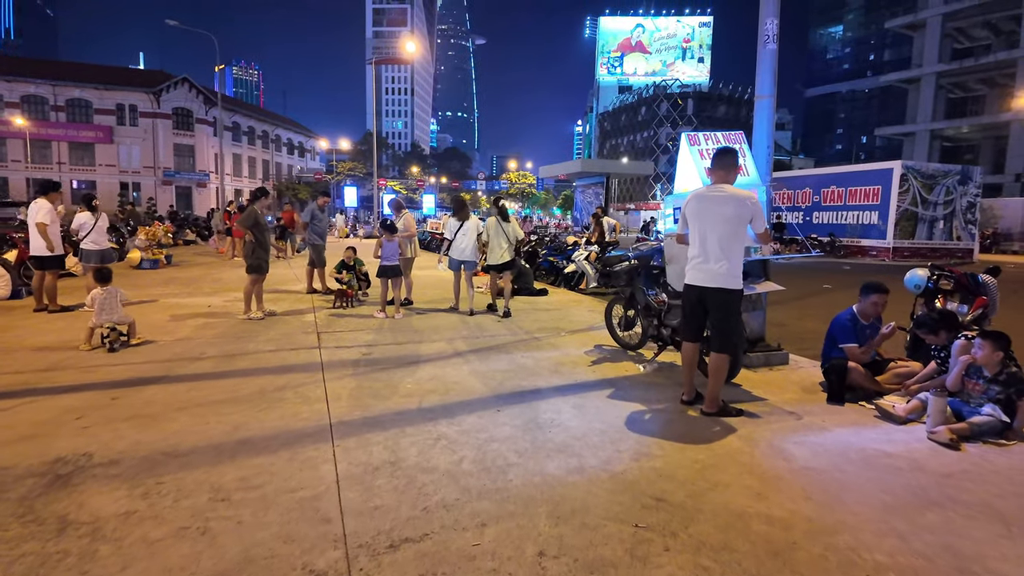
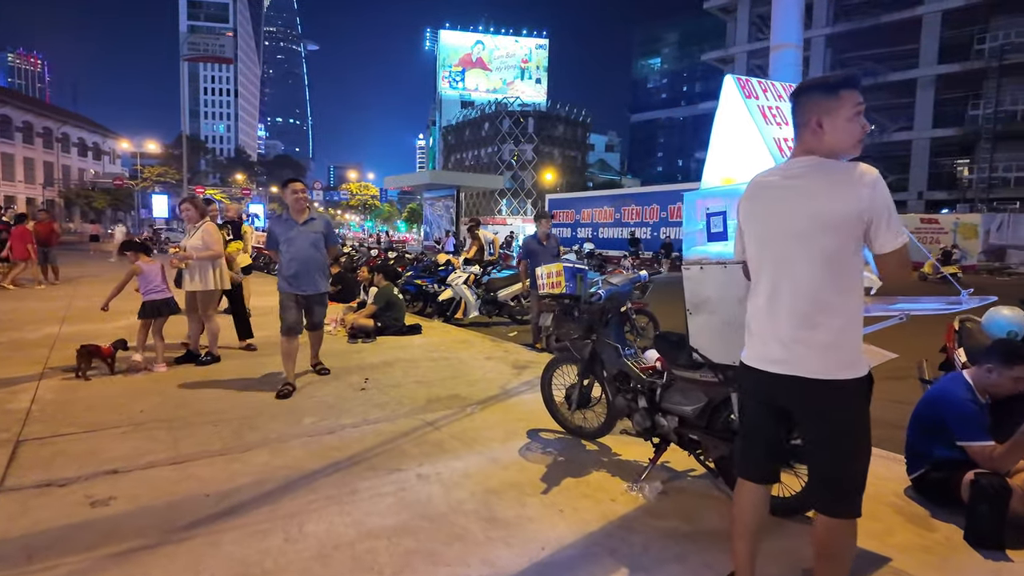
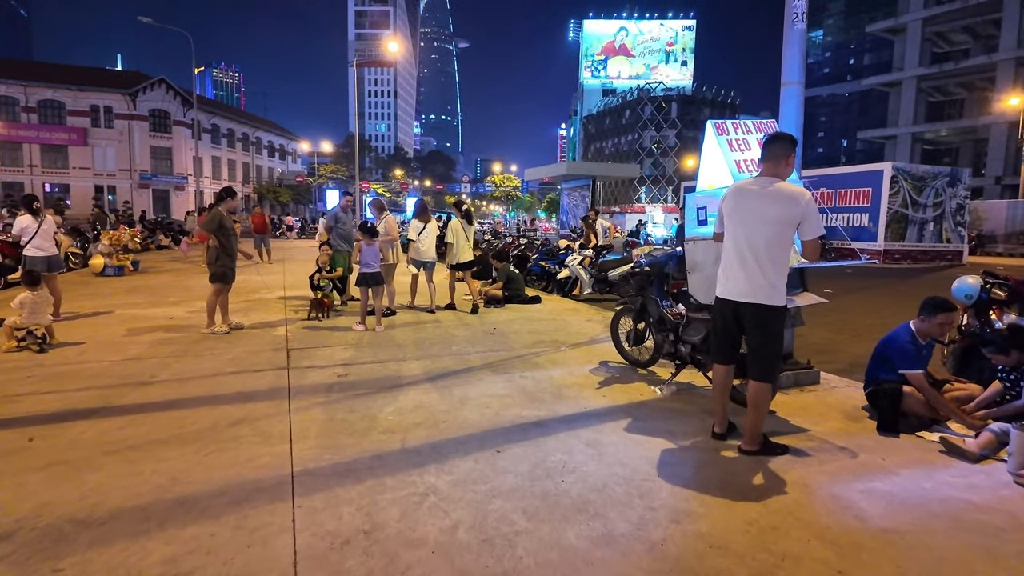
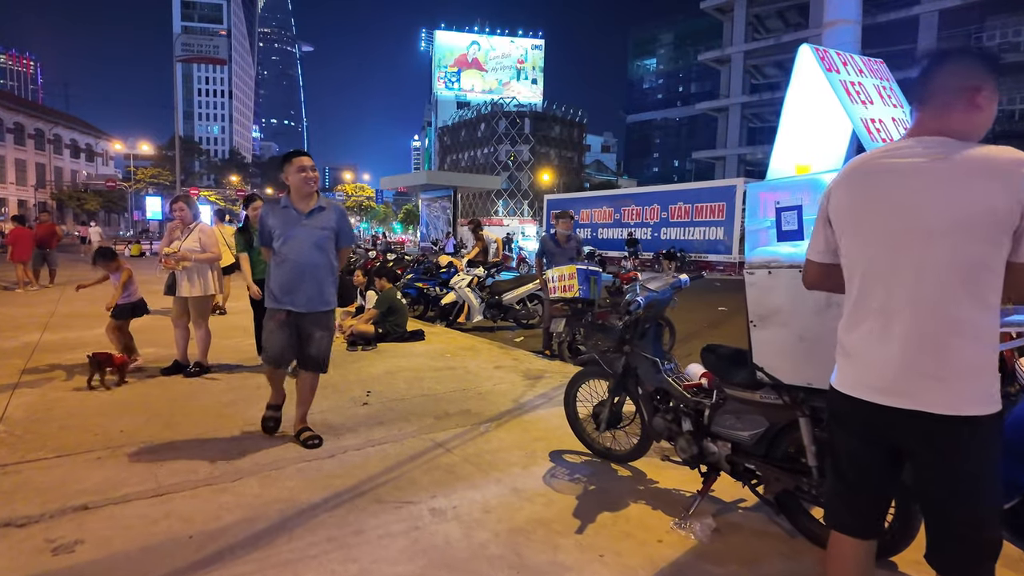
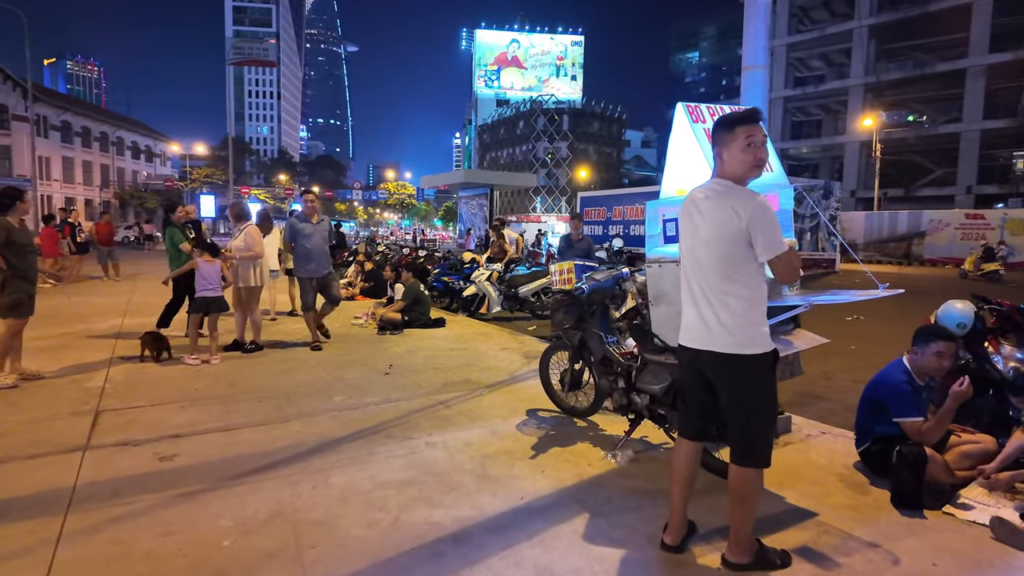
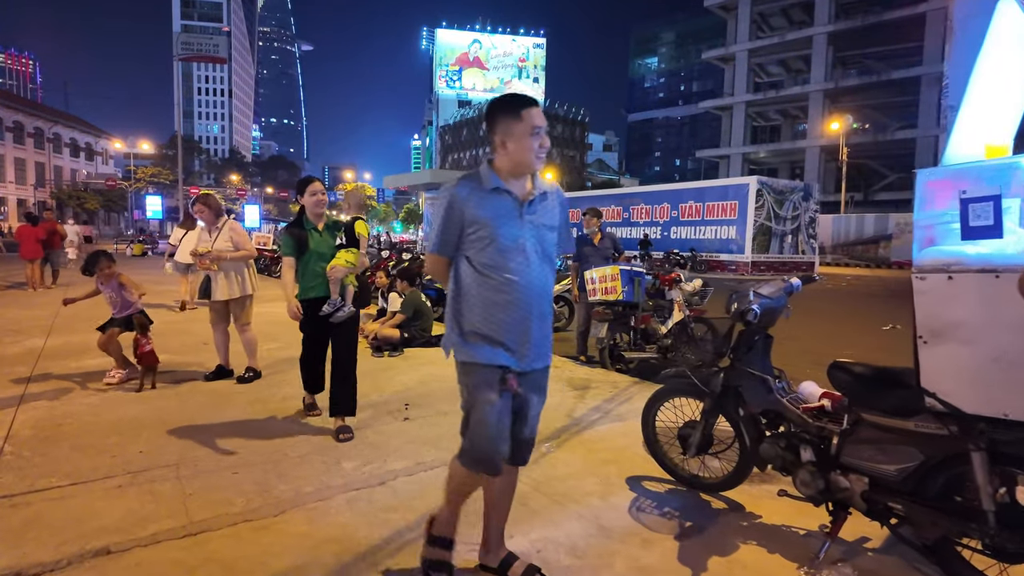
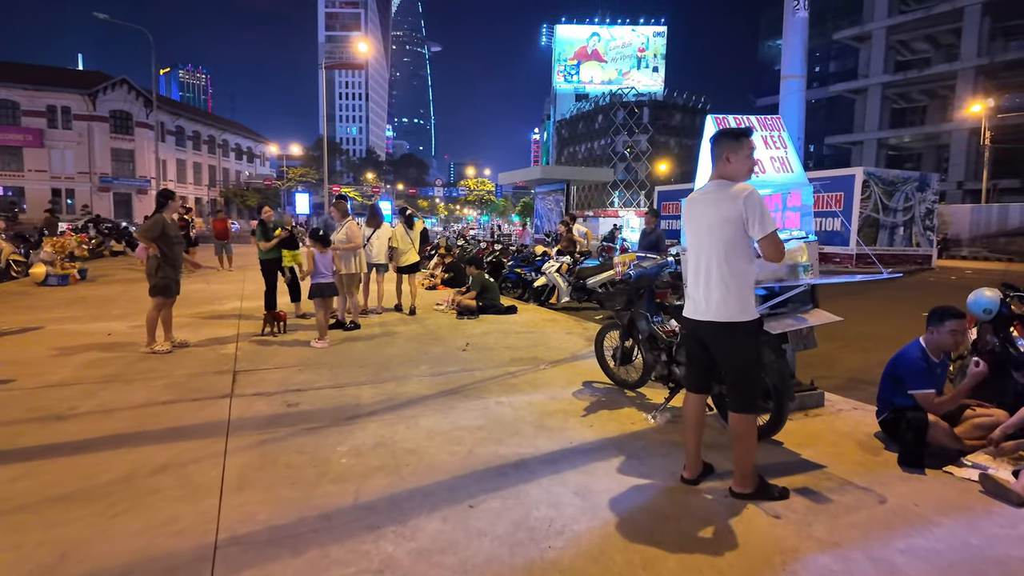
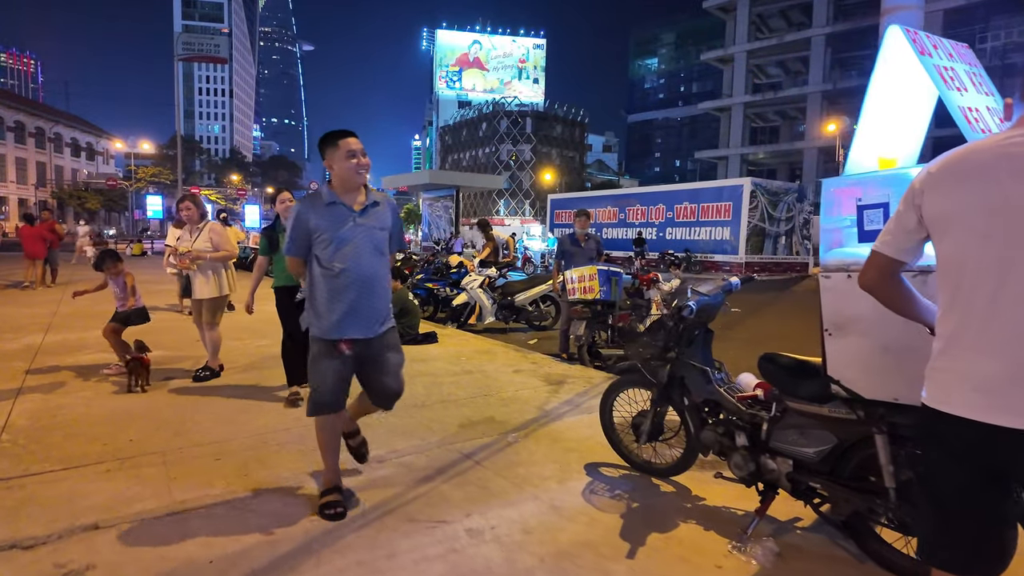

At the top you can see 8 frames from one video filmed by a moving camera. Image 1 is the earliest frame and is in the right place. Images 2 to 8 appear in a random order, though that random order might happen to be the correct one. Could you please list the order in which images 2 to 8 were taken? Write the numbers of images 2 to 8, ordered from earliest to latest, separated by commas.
3, 7, 5, 2, 4, 8, 6
